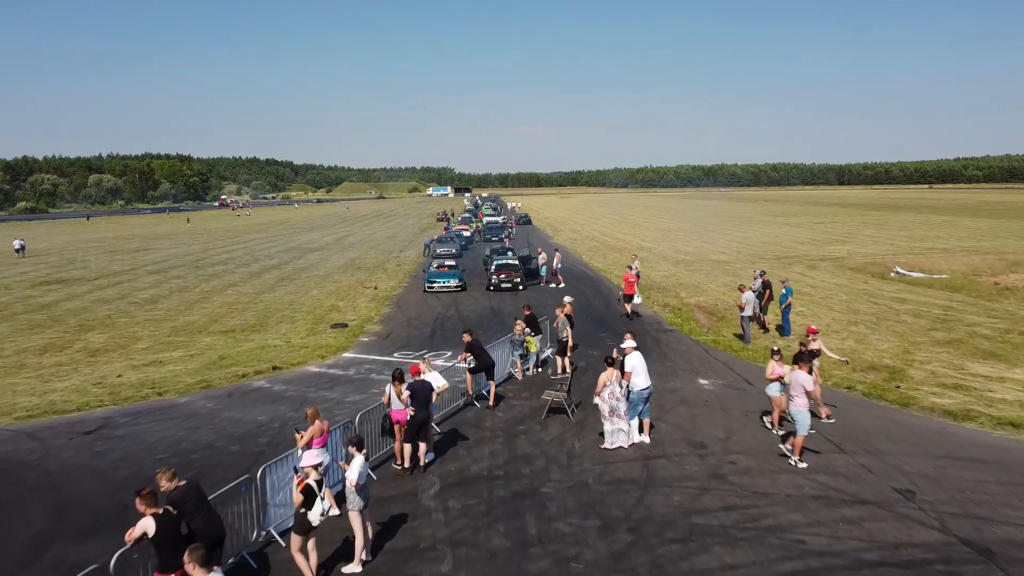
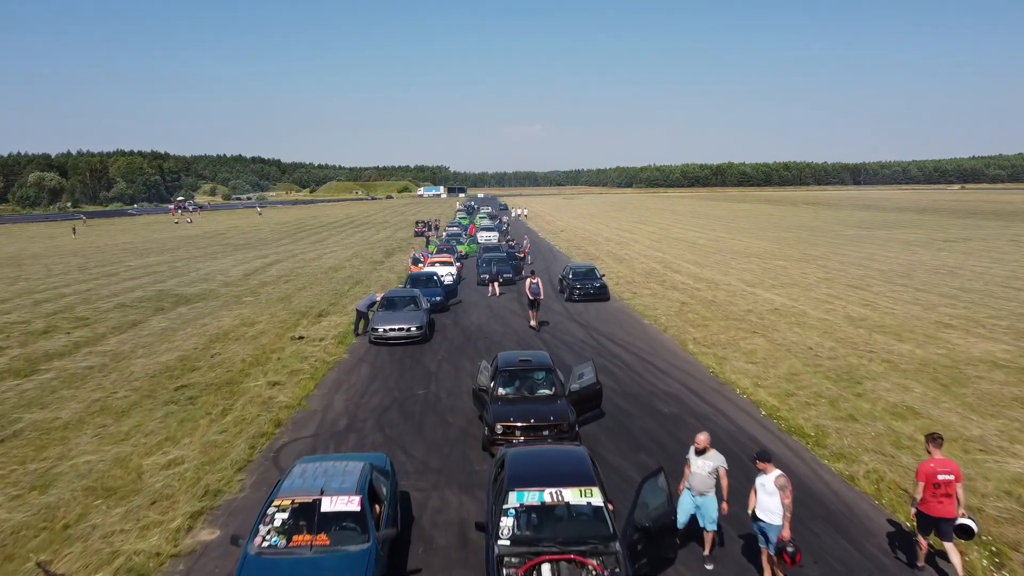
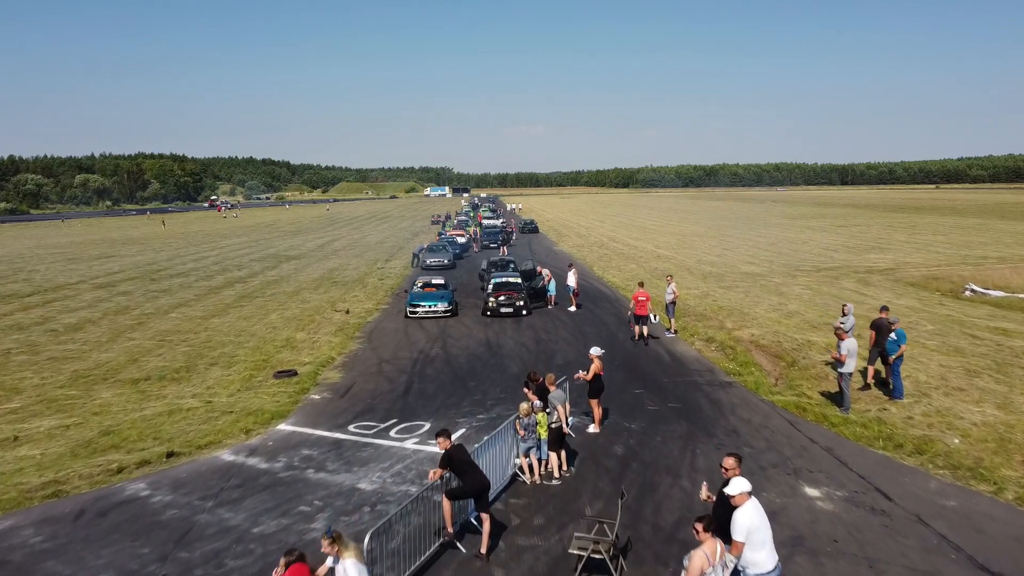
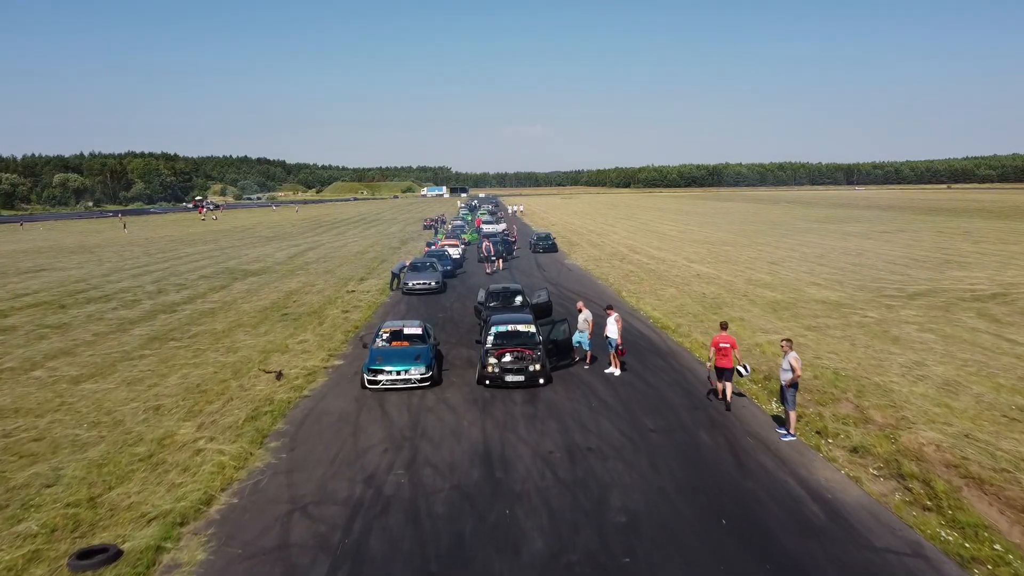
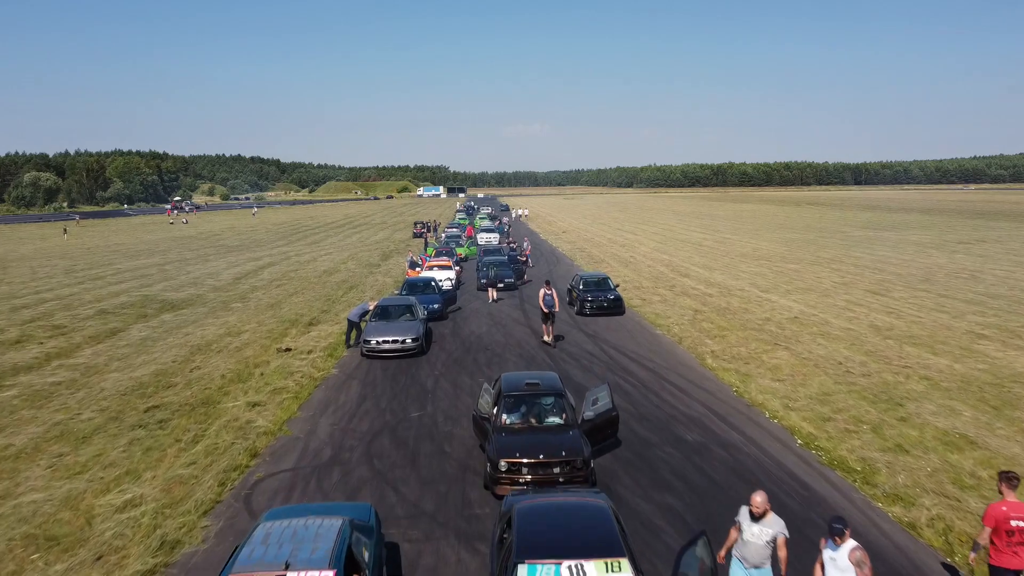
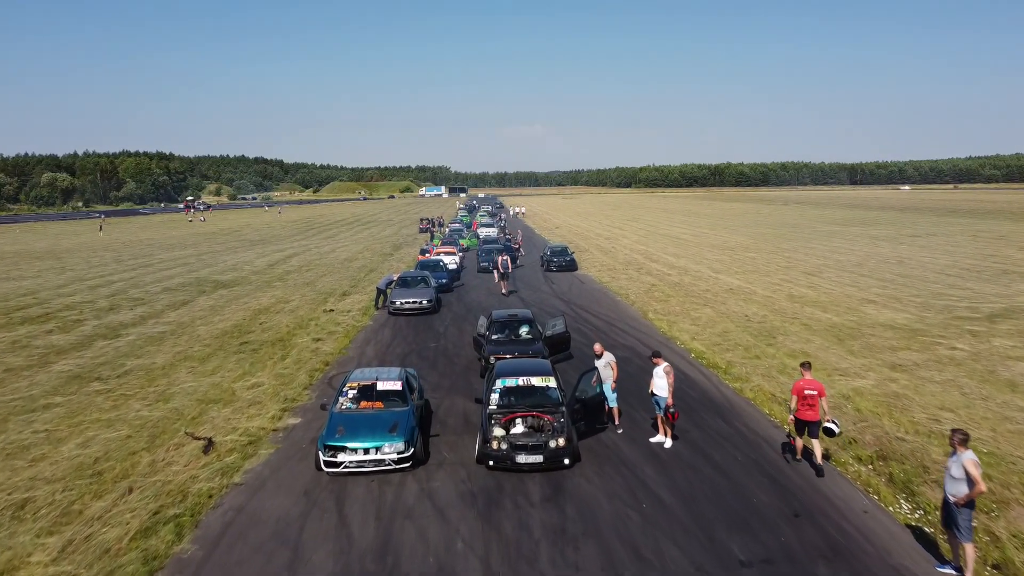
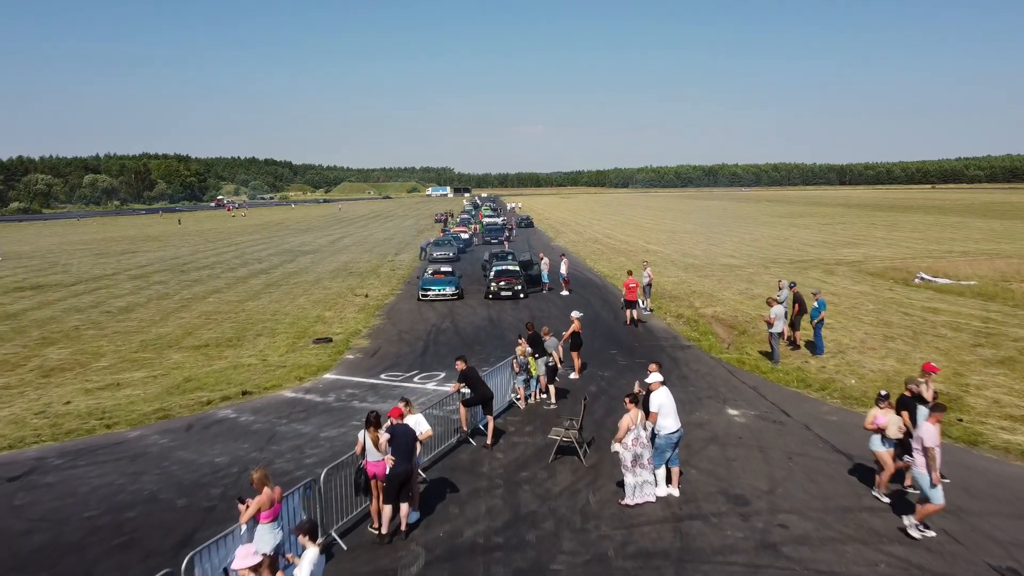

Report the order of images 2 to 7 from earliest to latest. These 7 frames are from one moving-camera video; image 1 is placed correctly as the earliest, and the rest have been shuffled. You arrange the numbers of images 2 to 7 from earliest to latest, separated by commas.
7, 3, 4, 6, 2, 5
